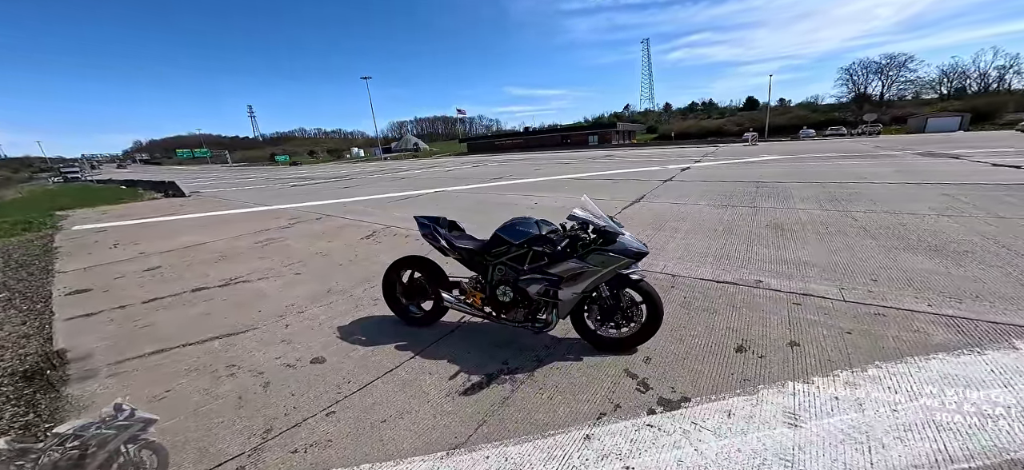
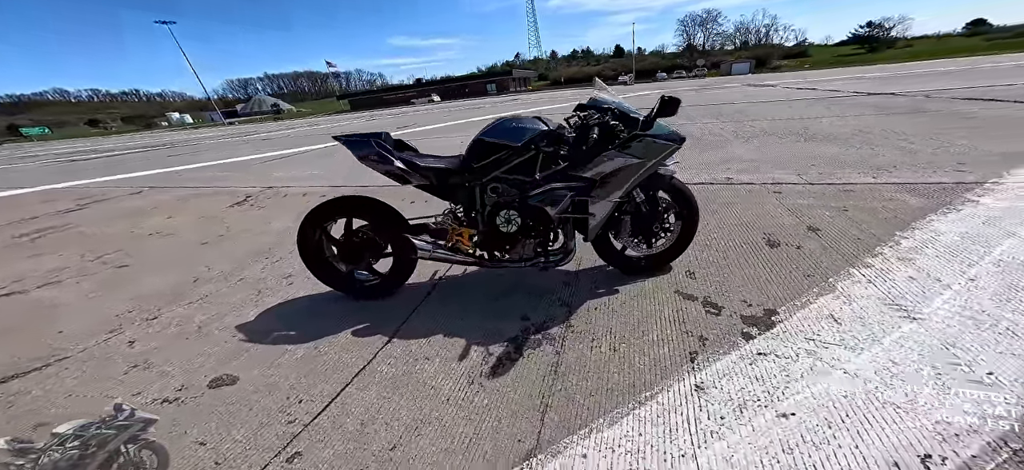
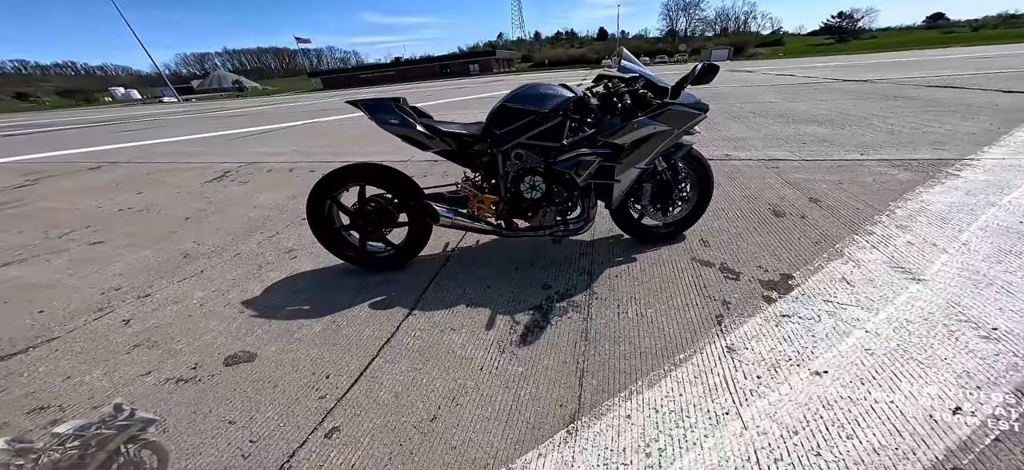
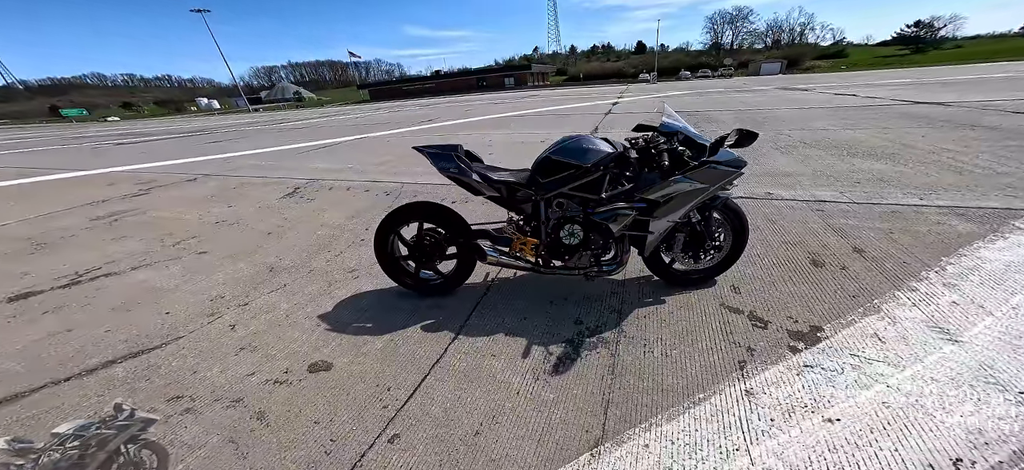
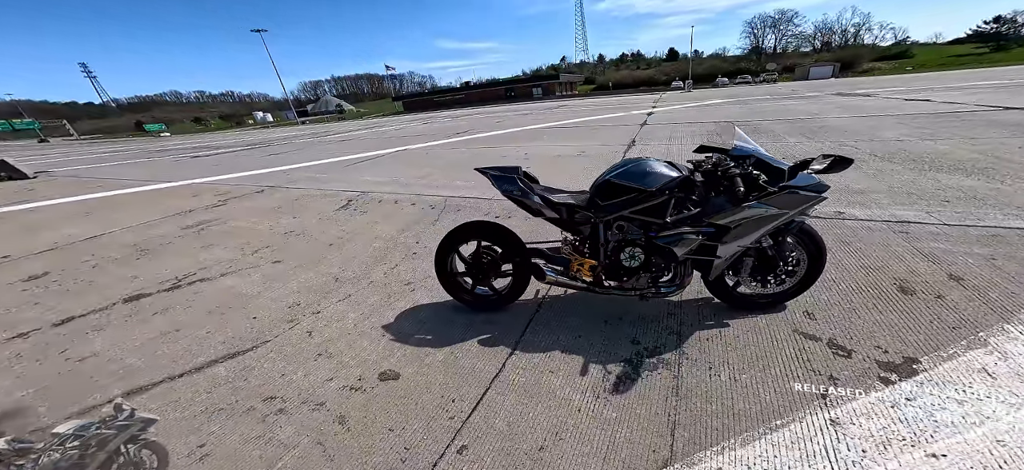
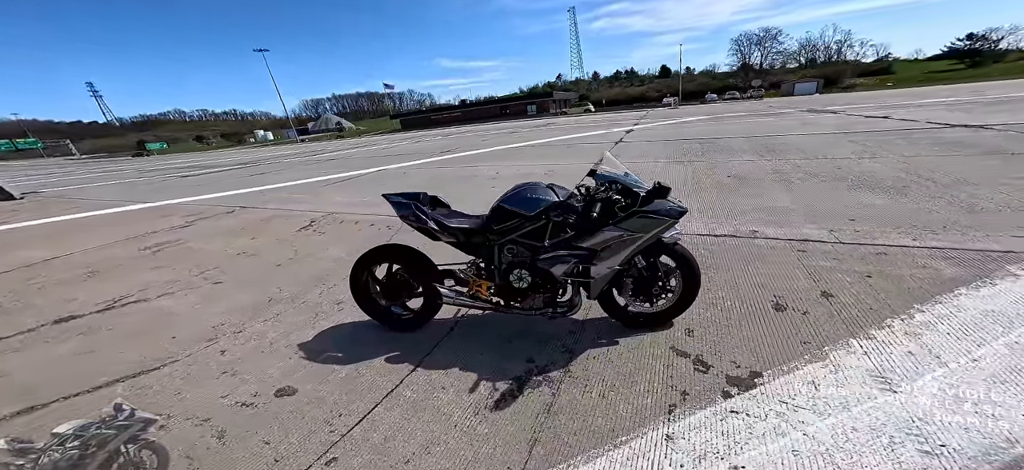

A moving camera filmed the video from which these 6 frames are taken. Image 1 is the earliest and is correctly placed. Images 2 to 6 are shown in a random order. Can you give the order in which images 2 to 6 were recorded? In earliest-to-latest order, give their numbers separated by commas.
6, 2, 3, 4, 5
